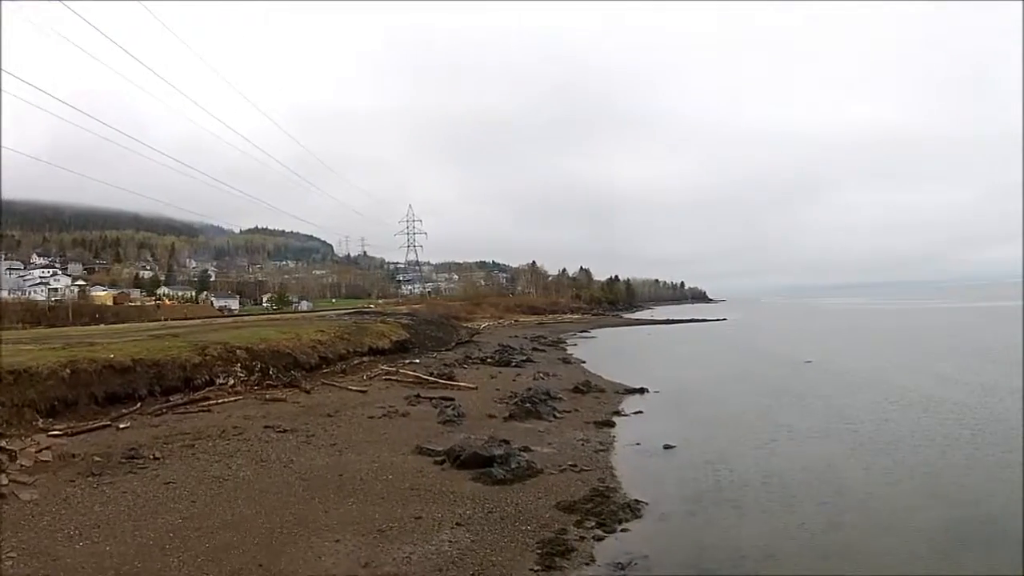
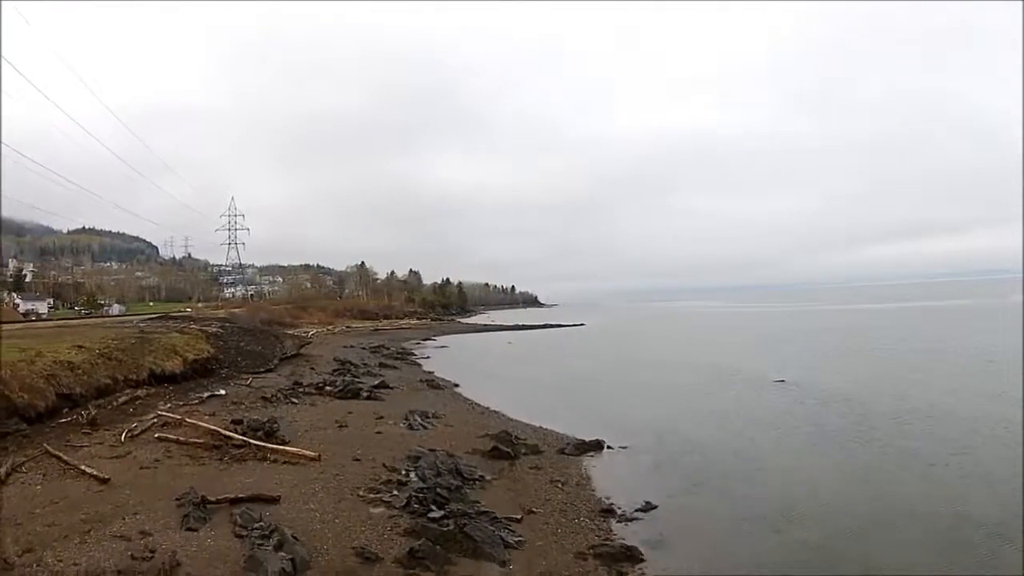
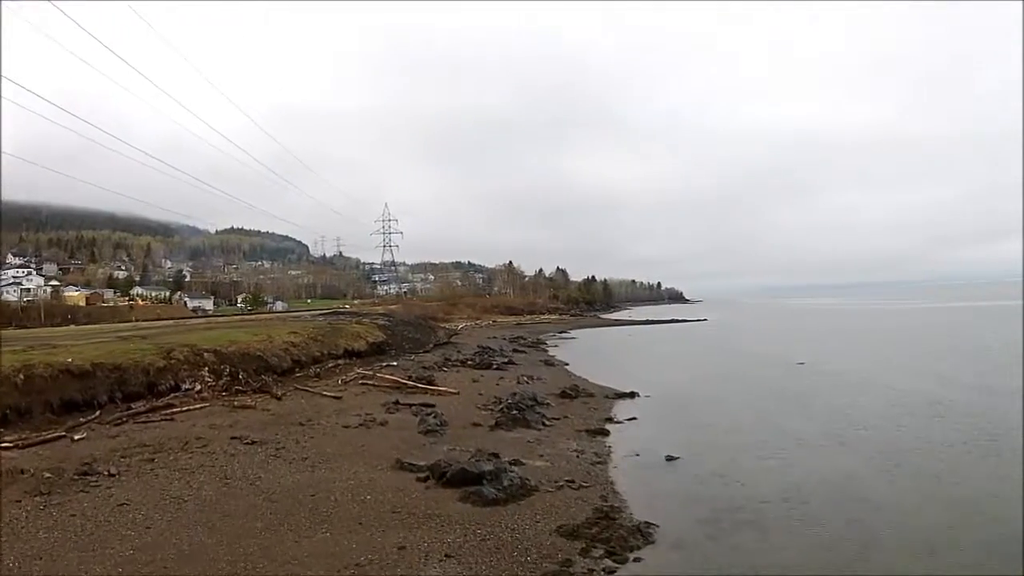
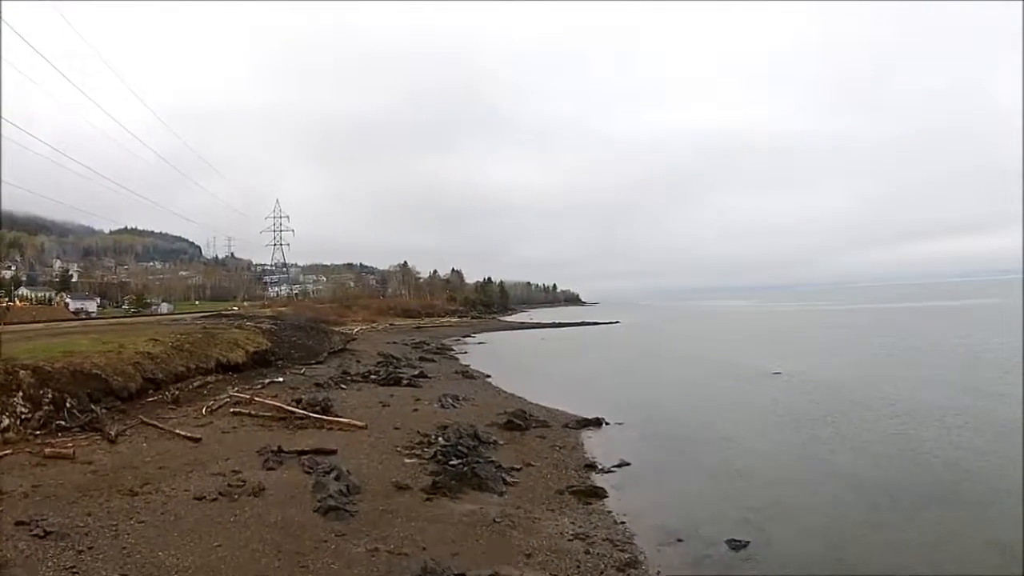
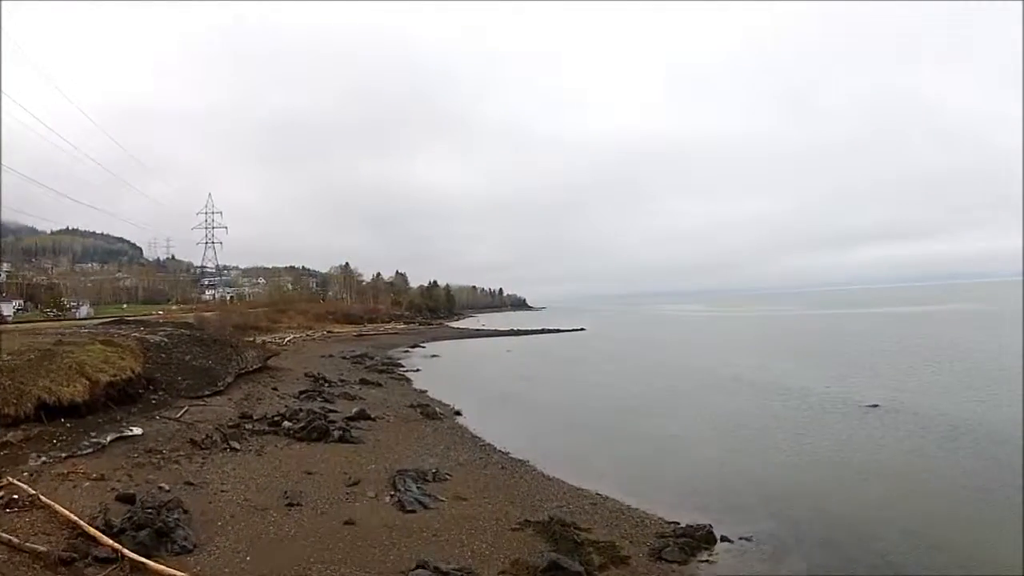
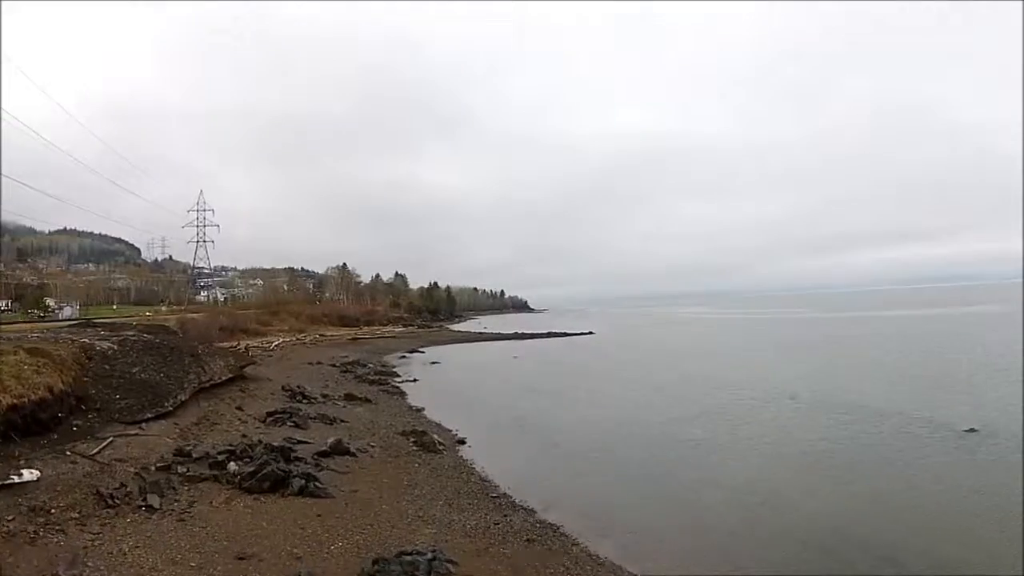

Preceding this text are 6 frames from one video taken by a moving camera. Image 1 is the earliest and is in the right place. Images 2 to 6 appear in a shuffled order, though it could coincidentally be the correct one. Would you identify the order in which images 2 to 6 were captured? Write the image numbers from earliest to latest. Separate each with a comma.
3, 4, 2, 5, 6
